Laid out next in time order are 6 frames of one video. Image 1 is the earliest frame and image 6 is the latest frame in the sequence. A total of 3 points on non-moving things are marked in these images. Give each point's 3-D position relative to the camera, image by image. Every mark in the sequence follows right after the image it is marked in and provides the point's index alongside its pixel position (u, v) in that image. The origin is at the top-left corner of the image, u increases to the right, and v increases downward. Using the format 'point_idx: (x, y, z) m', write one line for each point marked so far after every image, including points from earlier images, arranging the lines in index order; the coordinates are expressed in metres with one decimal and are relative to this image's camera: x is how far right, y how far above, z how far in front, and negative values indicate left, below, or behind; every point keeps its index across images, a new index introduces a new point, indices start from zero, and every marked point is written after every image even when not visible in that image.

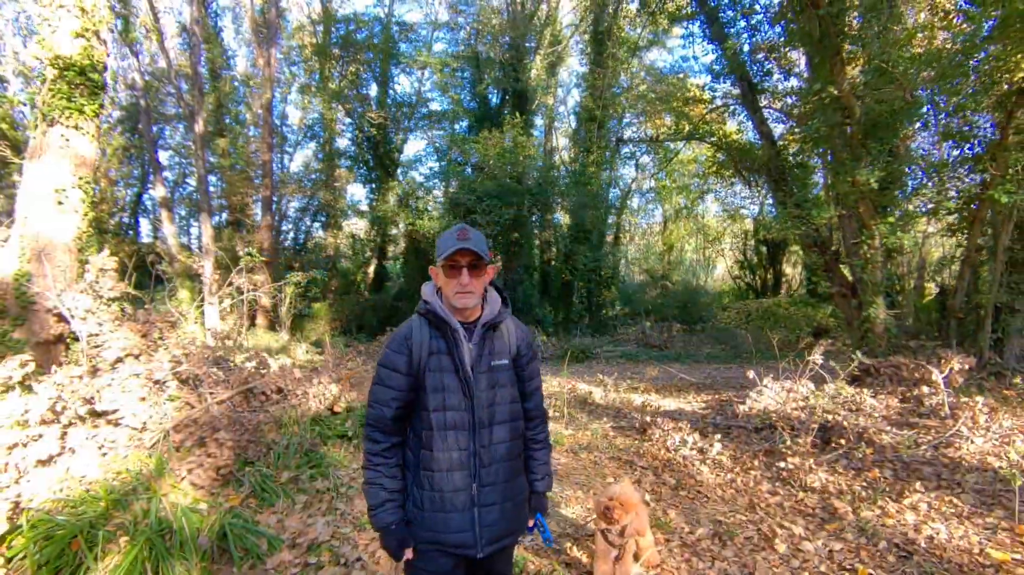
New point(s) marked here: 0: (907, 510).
0: (+2.2, -1.3, +3.1) m
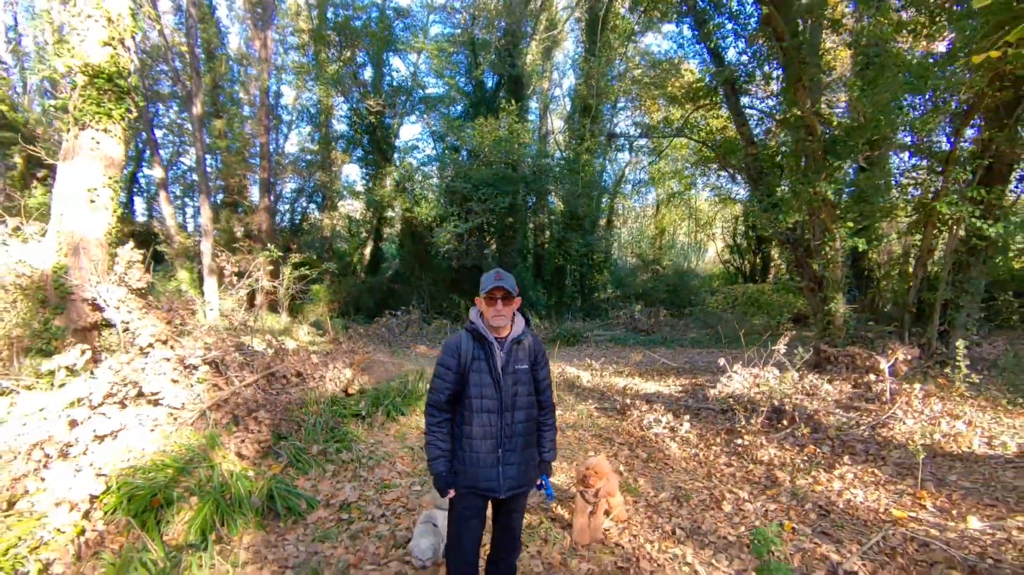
0: (+2.2, -1.3, +3.7) m
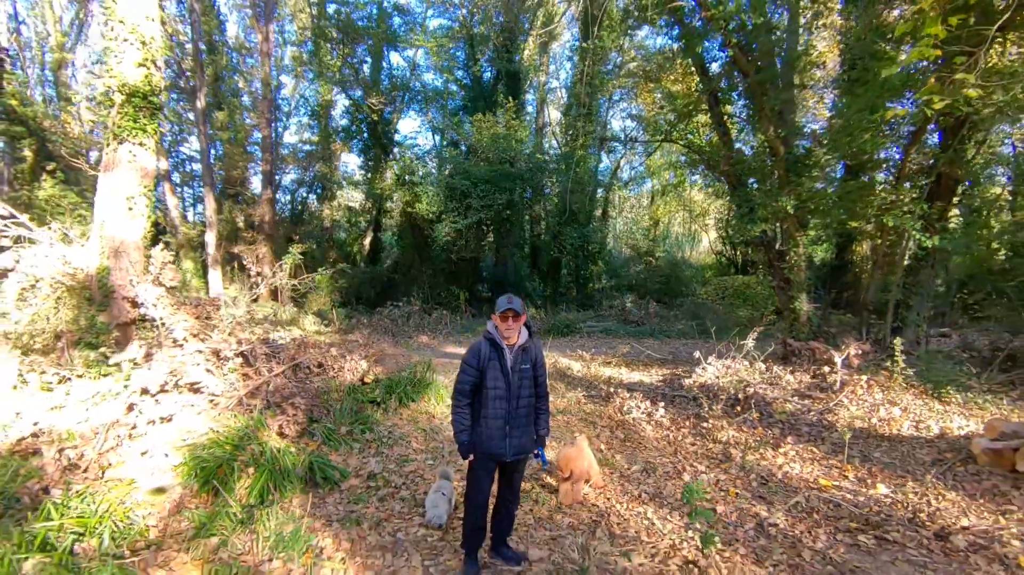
0: (+2.2, -1.4, +4.5) m
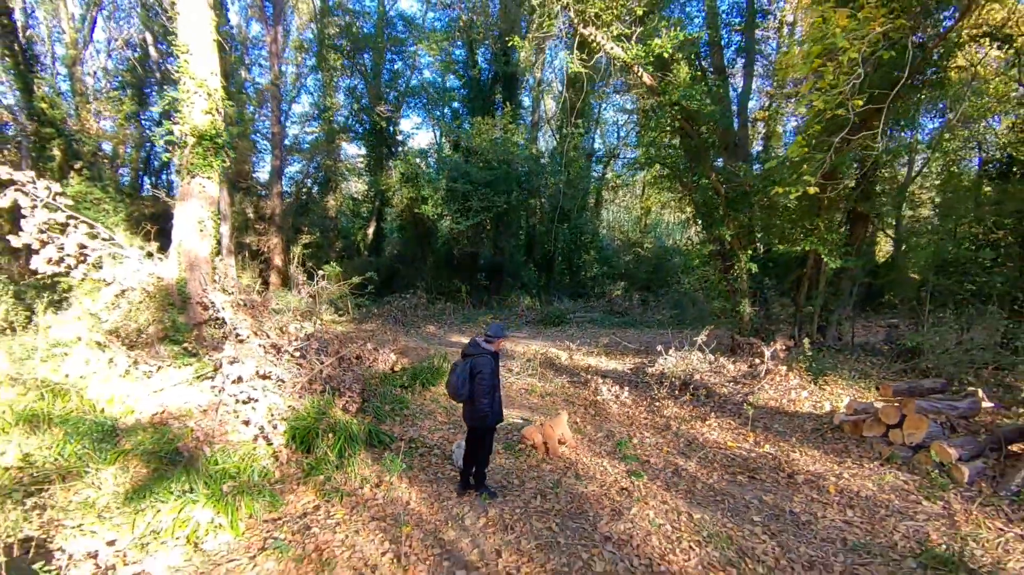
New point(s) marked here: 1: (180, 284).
0: (+2.2, -1.6, +6.1) m
1: (-5.0, +0.1, +8.1) m
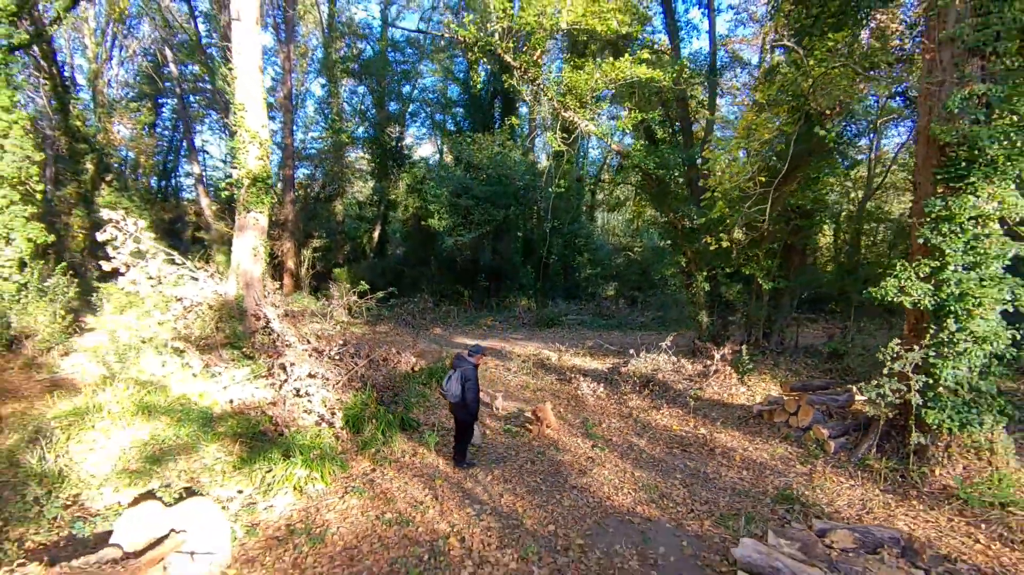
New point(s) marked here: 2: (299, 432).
0: (+2.2, -1.9, +8.0) m
1: (-5.0, -0.2, +9.9) m
2: (-2.6, -1.8, +6.7) m
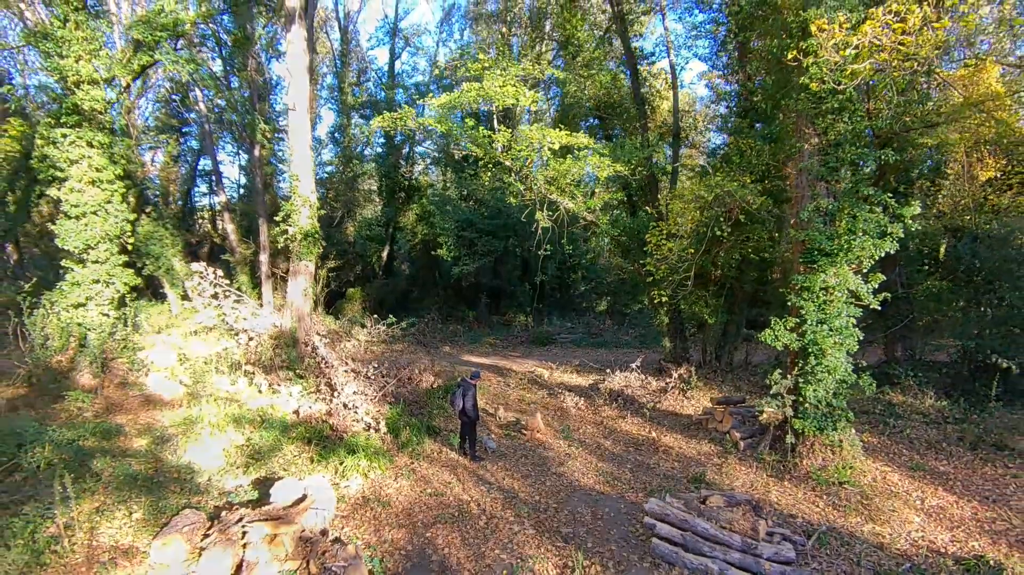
0: (+2.1, -2.6, +10.4) m
1: (-5.1, -1.0, +12.4) m
2: (-2.6, -2.5, +9.1) m
